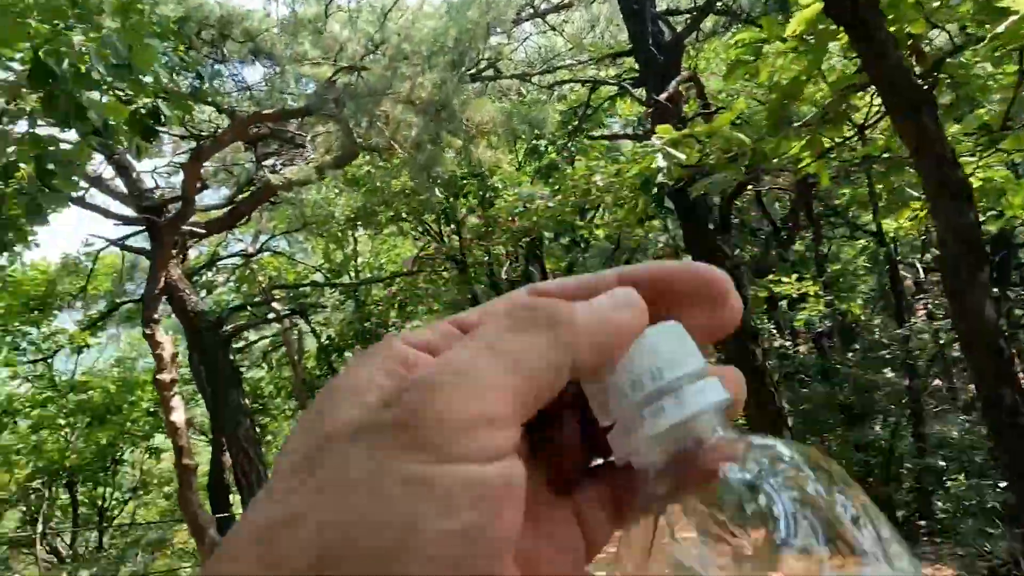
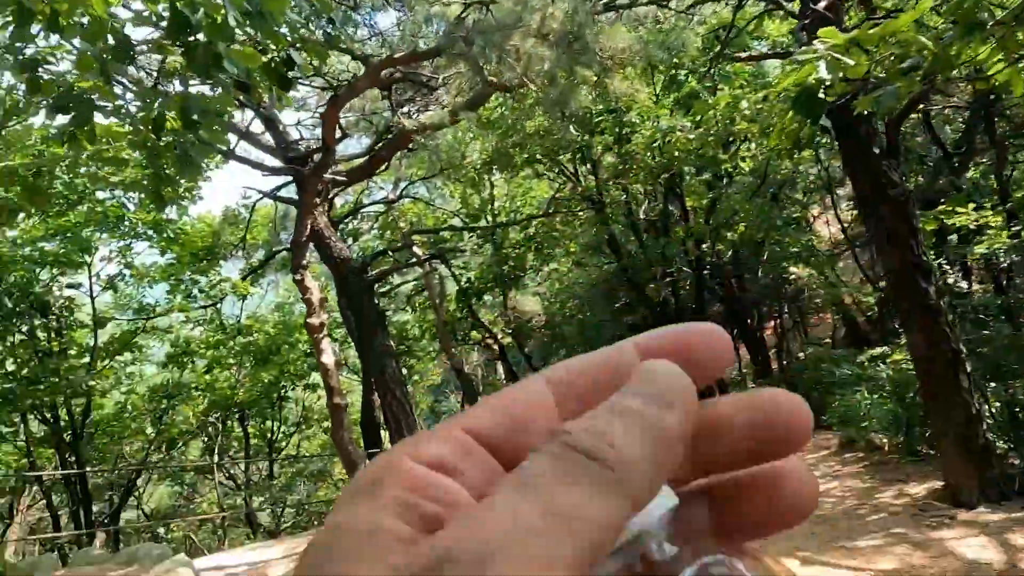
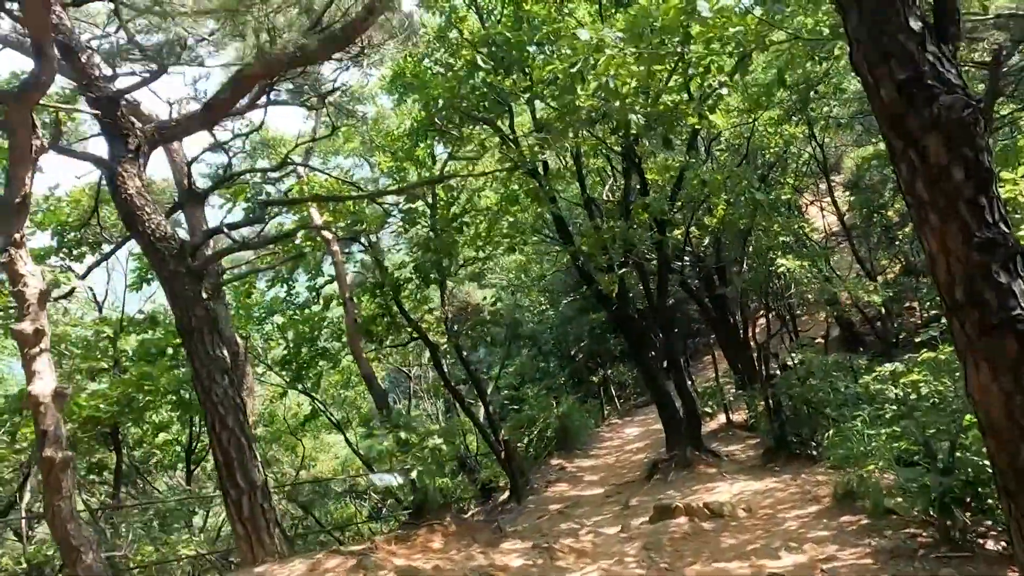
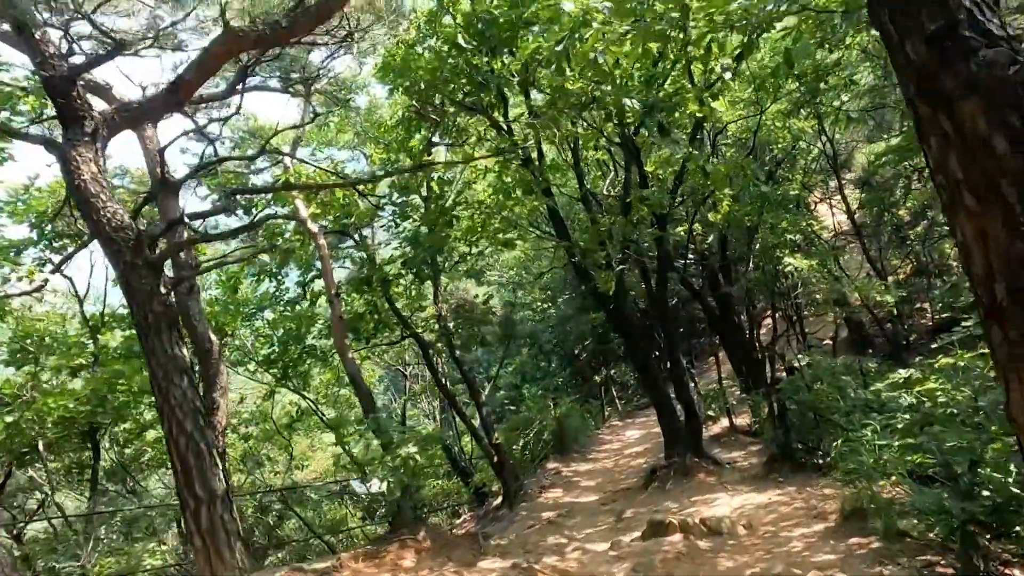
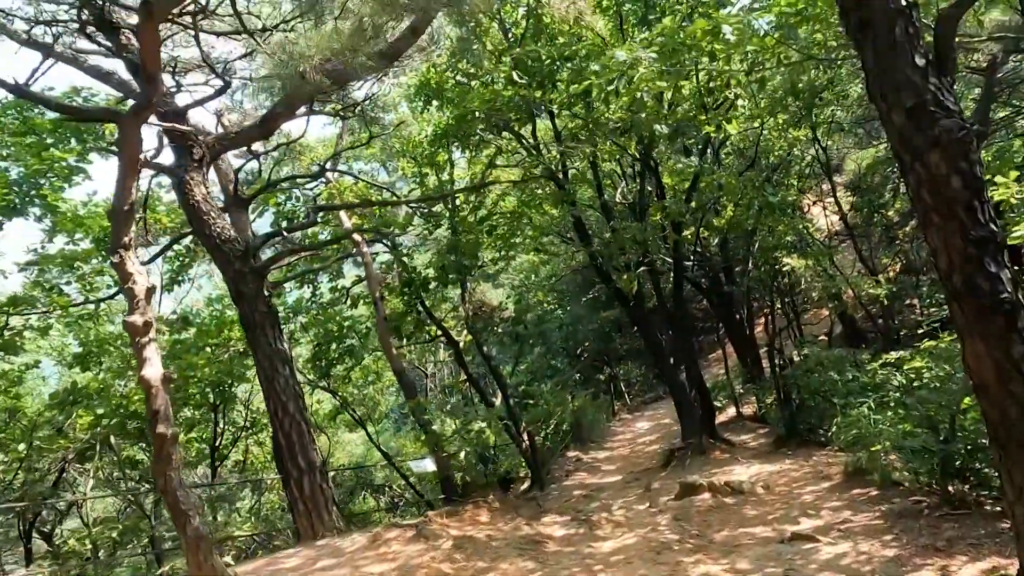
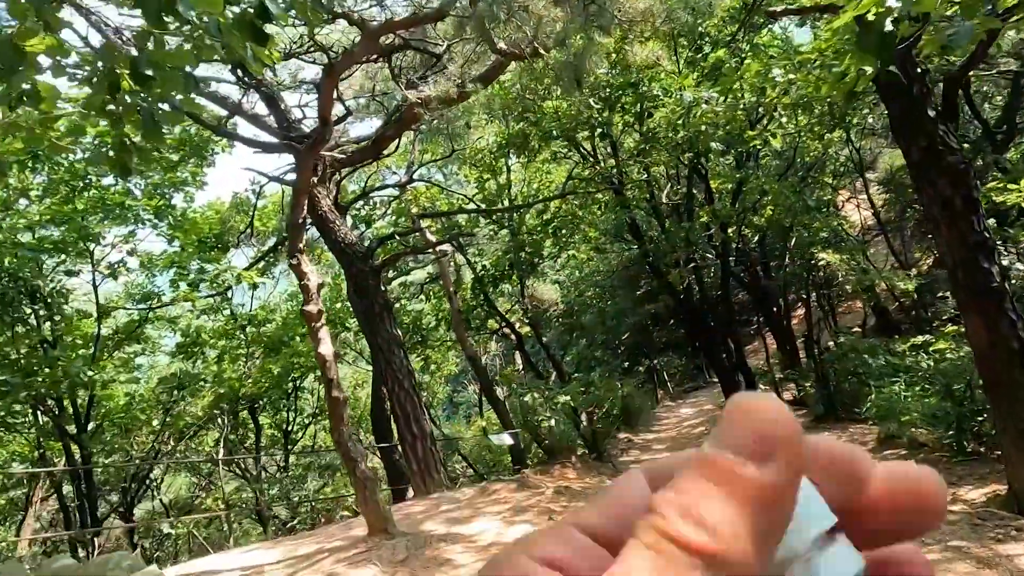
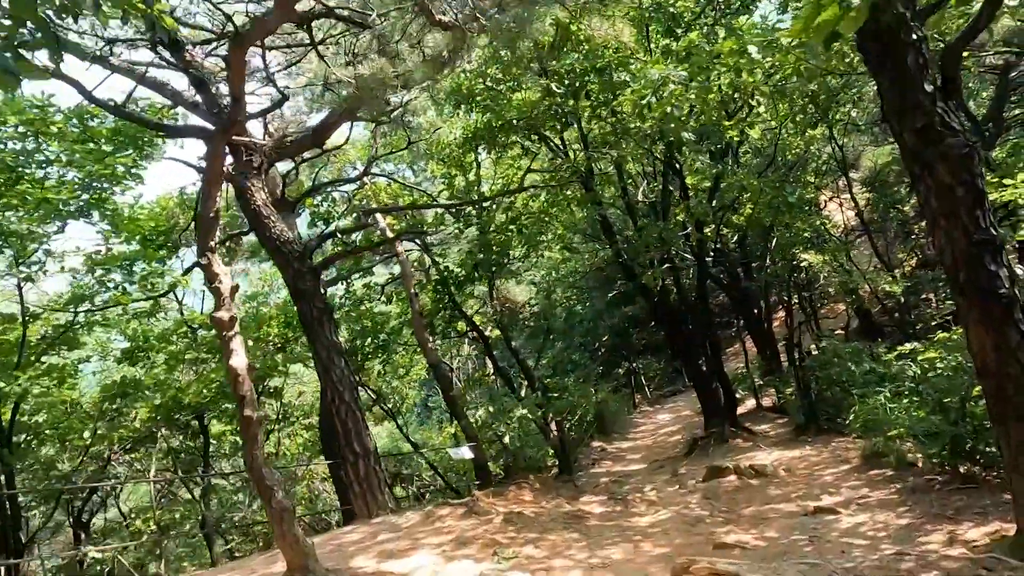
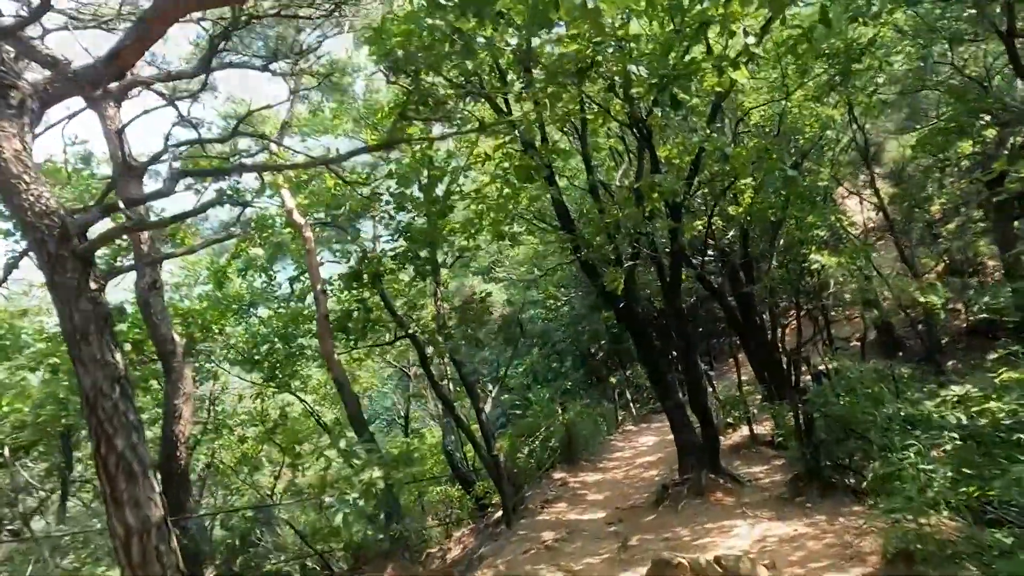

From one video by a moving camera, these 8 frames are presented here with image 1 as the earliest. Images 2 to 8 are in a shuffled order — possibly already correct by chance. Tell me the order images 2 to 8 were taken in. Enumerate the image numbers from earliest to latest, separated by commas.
2, 6, 7, 5, 3, 4, 8
